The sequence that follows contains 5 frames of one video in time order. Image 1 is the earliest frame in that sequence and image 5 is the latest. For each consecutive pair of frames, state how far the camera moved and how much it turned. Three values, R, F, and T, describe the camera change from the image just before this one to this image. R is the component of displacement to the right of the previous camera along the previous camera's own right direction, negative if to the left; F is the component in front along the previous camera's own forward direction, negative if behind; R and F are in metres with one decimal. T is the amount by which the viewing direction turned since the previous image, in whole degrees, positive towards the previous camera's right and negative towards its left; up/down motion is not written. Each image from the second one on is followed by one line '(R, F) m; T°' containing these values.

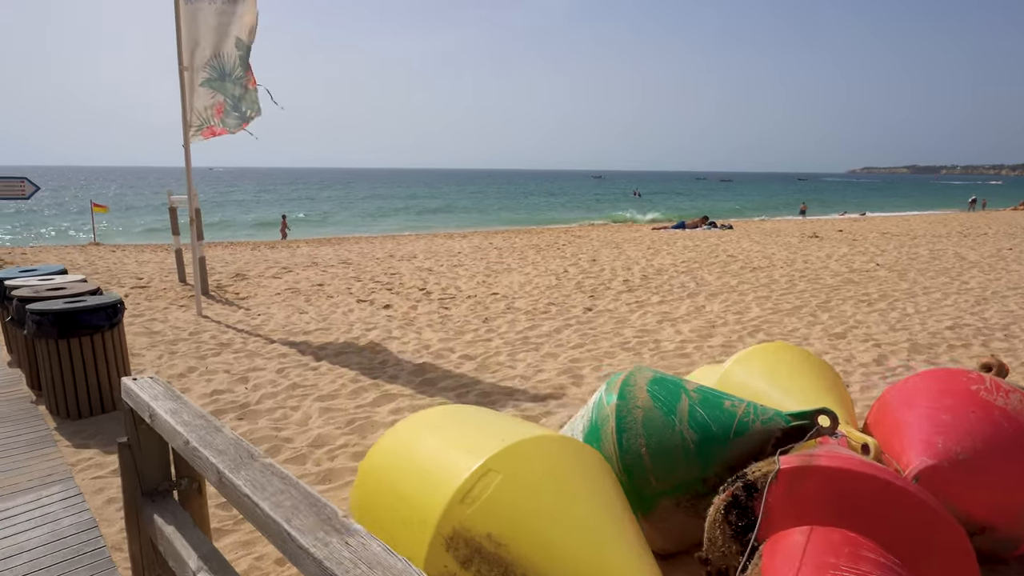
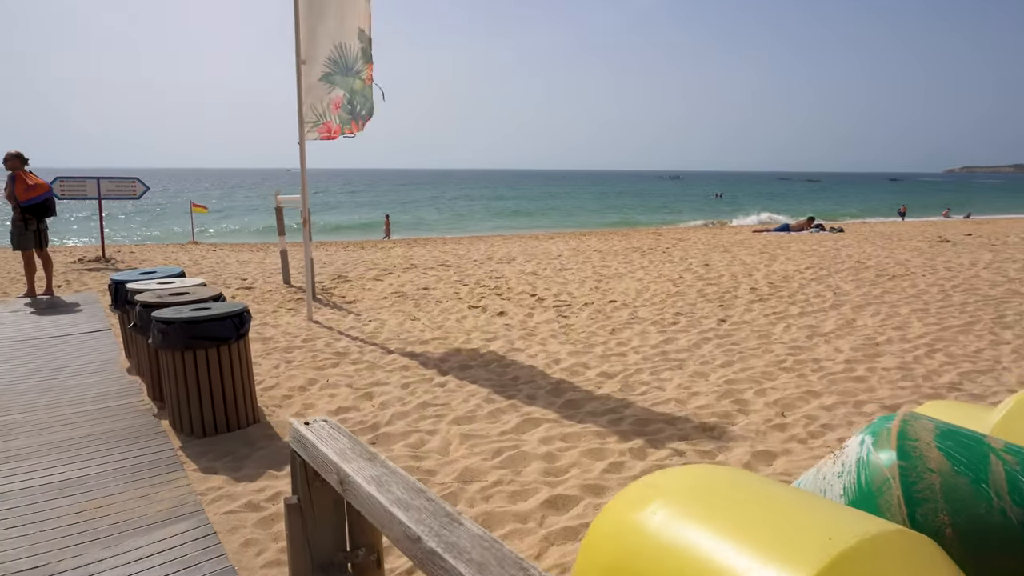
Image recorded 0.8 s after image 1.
(-0.5, +0.5) m; -6°
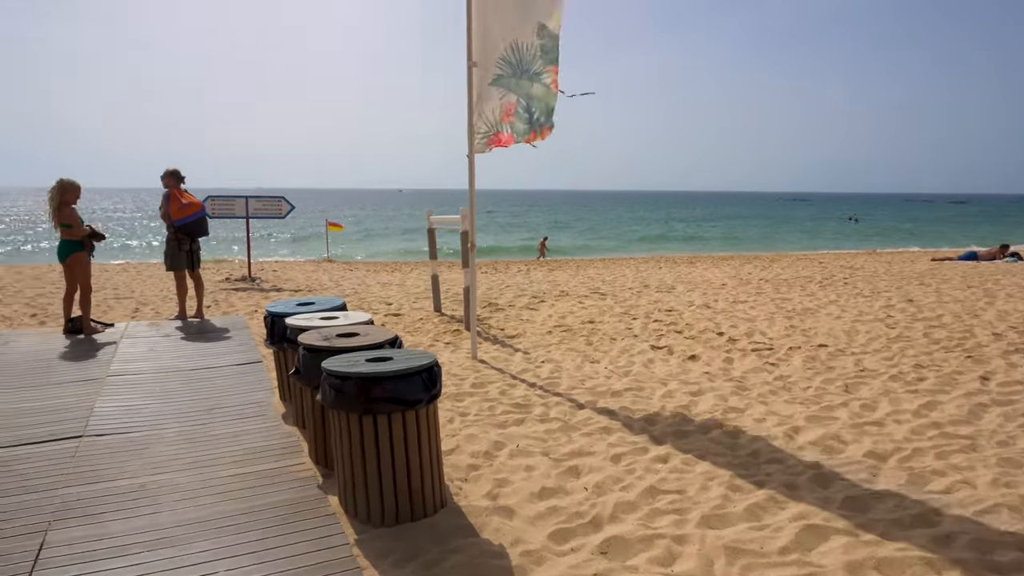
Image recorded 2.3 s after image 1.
(-0.7, +1.0) m; -9°
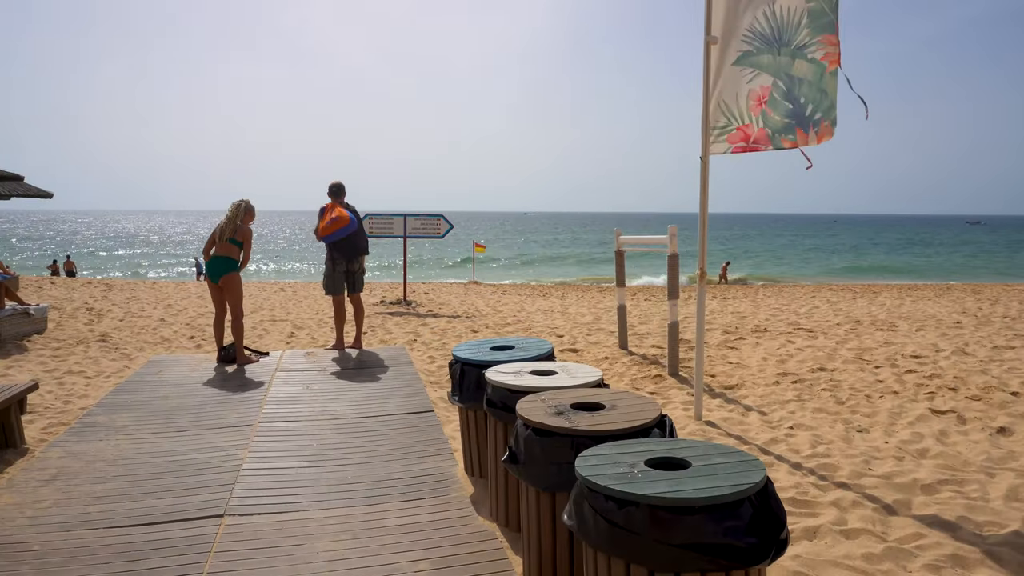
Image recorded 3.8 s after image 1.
(-0.7, +1.2) m; -10°
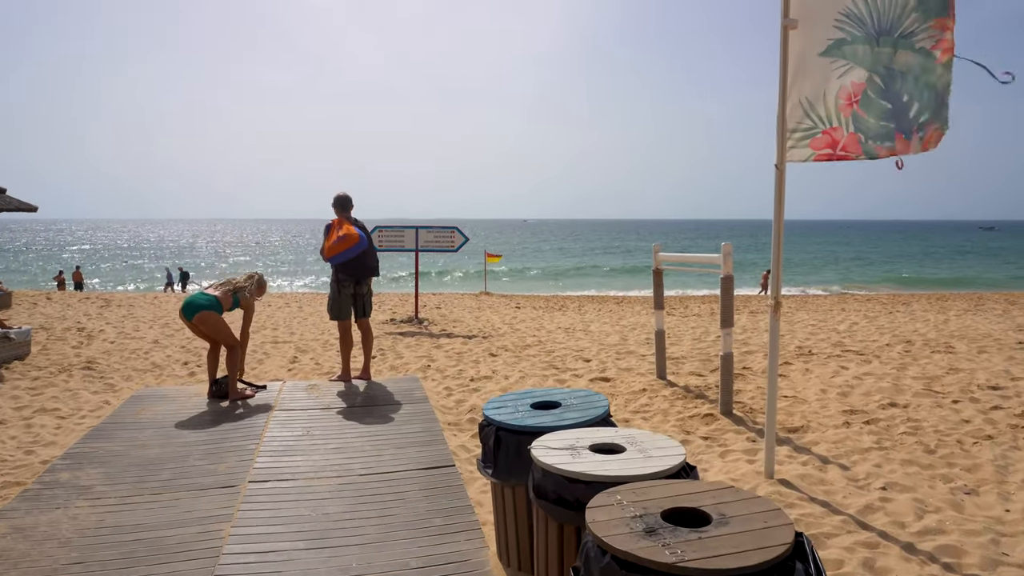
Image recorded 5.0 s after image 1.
(-0.1, +0.7) m; -1°
